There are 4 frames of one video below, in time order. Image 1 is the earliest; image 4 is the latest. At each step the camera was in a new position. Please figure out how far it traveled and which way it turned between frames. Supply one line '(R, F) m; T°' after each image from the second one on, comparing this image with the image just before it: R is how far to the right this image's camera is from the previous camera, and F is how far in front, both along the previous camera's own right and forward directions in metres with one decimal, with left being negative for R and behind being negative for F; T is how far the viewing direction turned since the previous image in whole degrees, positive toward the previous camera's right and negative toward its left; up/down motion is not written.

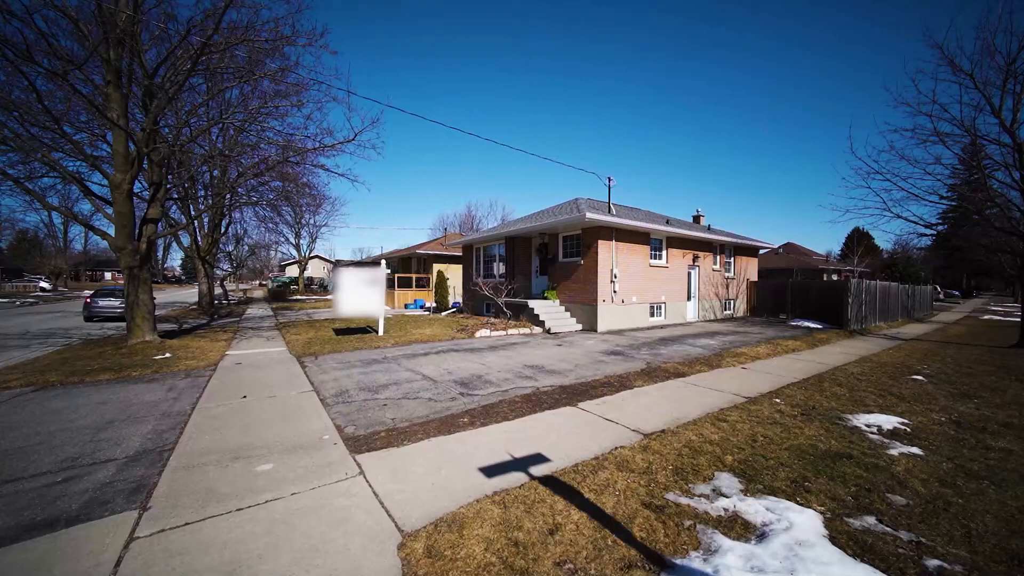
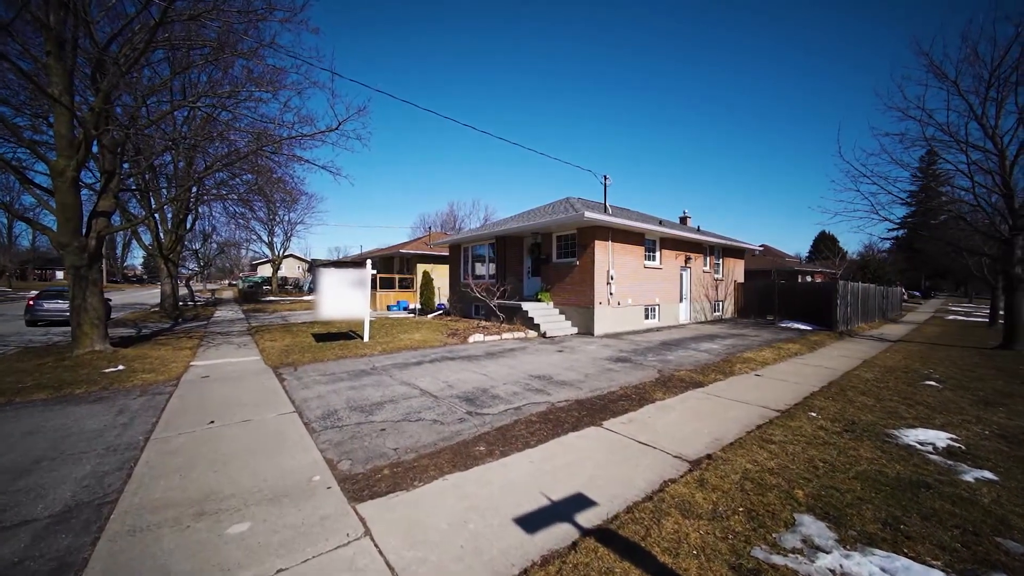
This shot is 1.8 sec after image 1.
(-0.4, +0.6) m; +3°
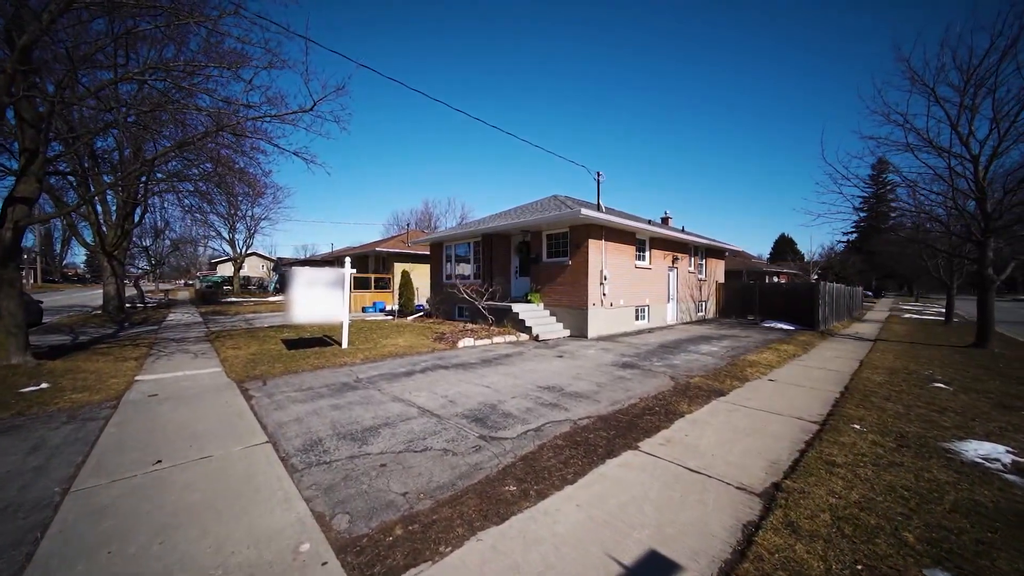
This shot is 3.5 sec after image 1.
(-0.5, +0.7) m; +4°
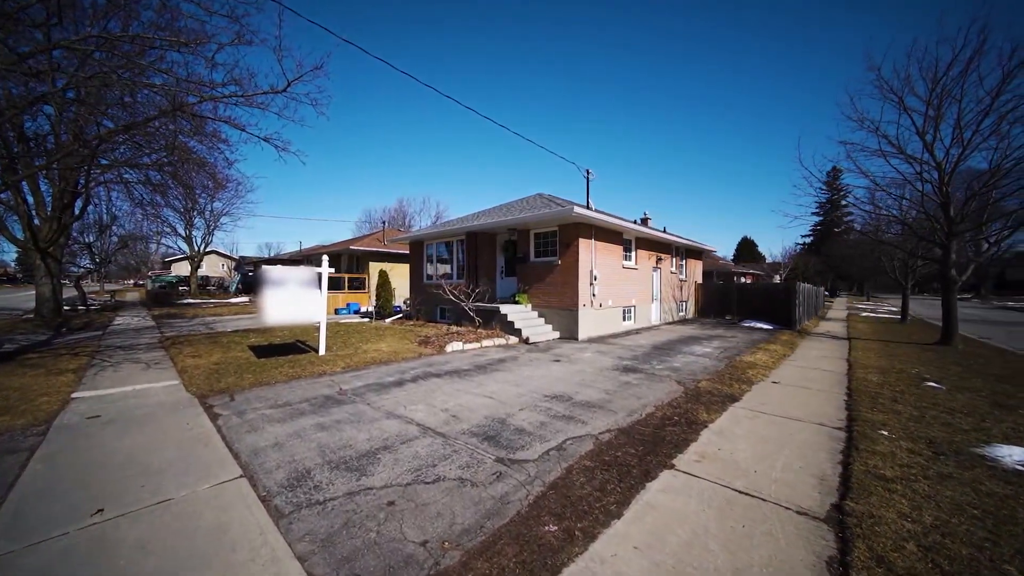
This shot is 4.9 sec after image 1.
(-0.4, +0.5) m; +4°
